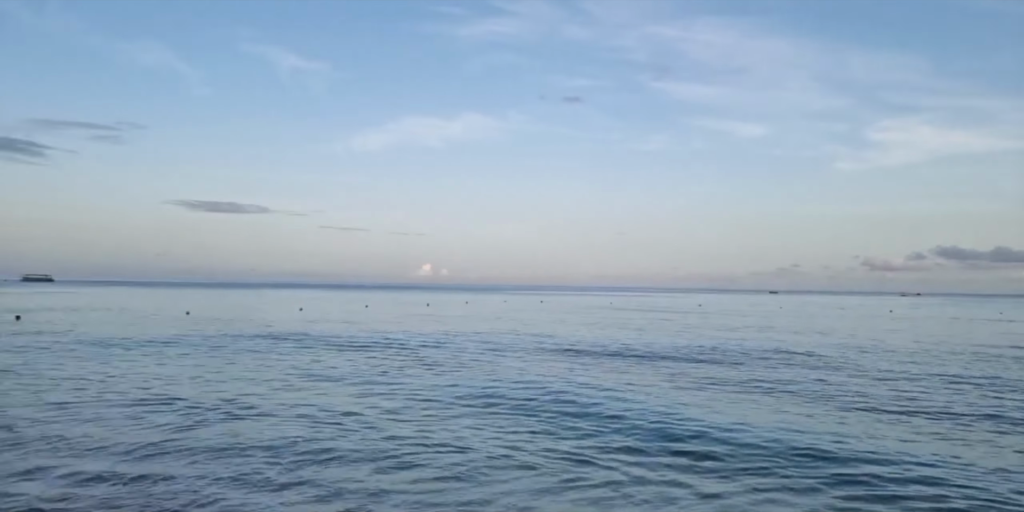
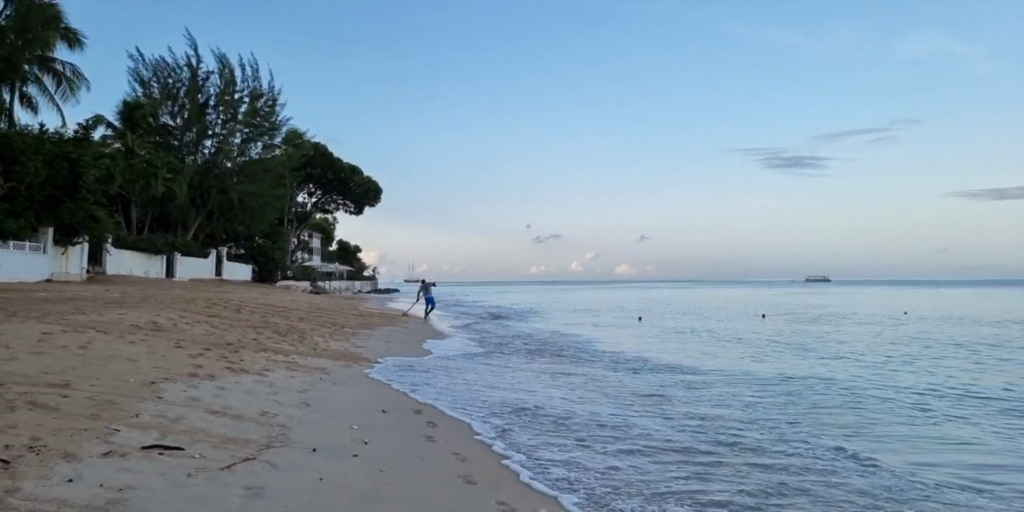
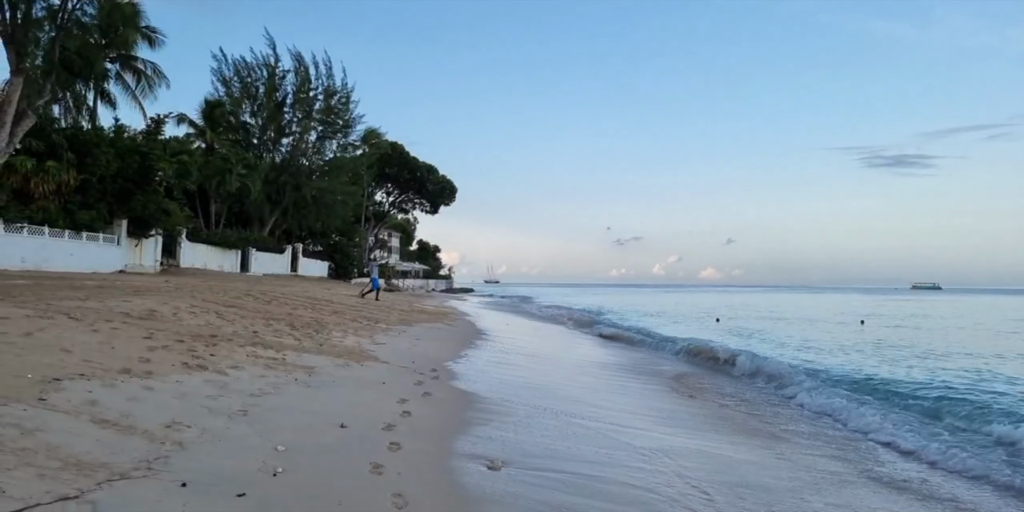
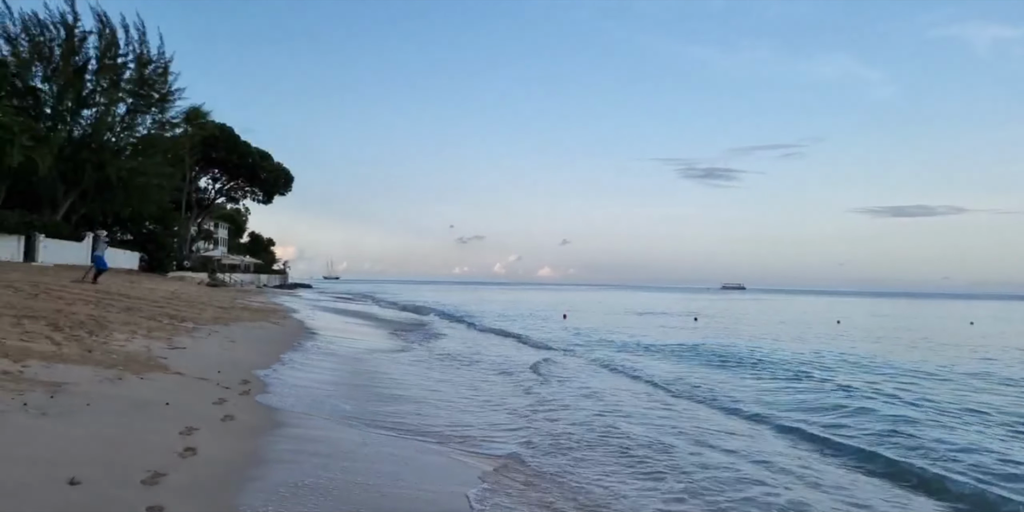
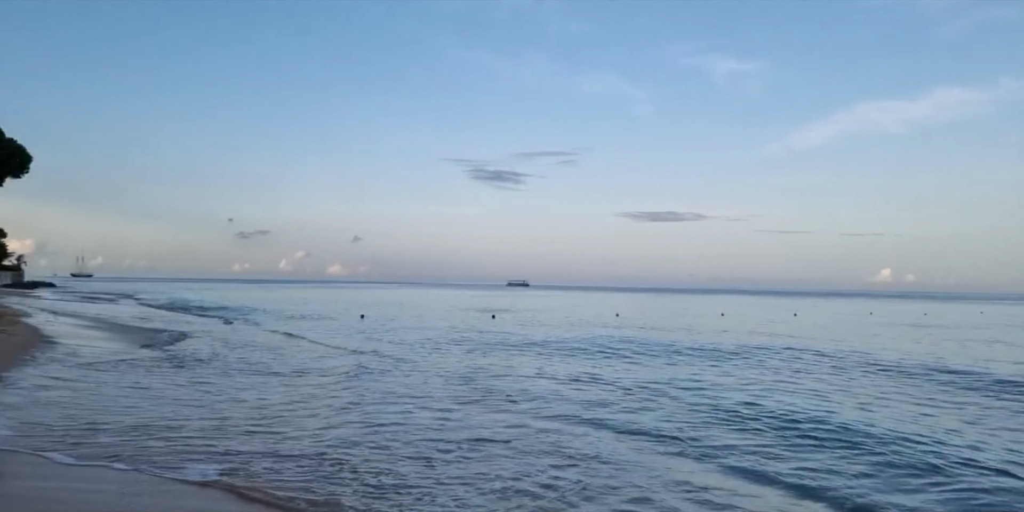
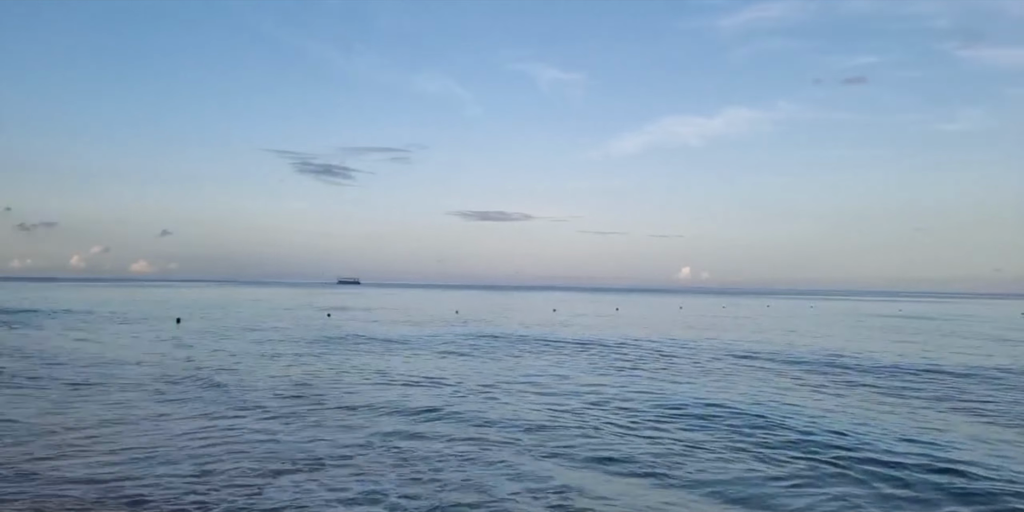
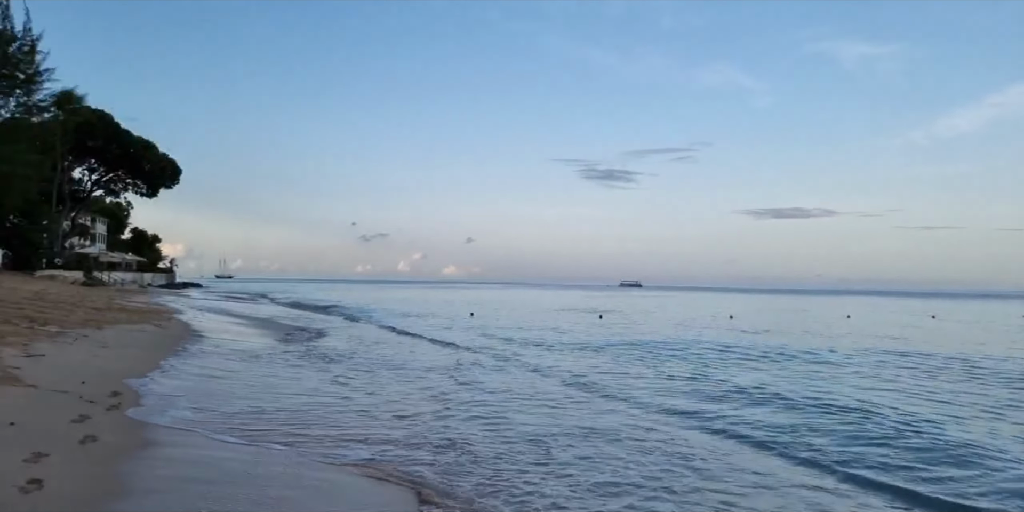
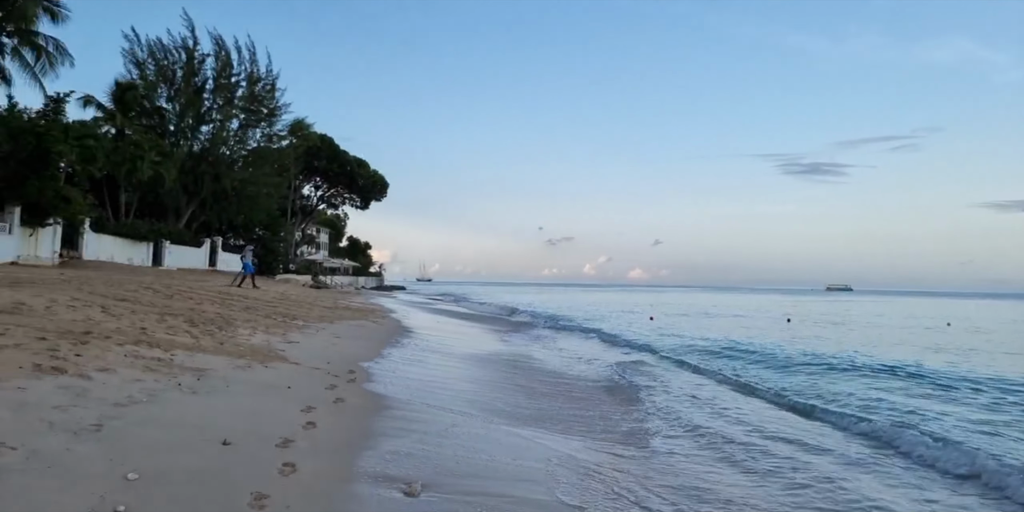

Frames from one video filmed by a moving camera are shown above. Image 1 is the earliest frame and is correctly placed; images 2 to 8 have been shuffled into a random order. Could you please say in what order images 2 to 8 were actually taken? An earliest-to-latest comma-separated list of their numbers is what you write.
6, 5, 7, 4, 8, 3, 2
